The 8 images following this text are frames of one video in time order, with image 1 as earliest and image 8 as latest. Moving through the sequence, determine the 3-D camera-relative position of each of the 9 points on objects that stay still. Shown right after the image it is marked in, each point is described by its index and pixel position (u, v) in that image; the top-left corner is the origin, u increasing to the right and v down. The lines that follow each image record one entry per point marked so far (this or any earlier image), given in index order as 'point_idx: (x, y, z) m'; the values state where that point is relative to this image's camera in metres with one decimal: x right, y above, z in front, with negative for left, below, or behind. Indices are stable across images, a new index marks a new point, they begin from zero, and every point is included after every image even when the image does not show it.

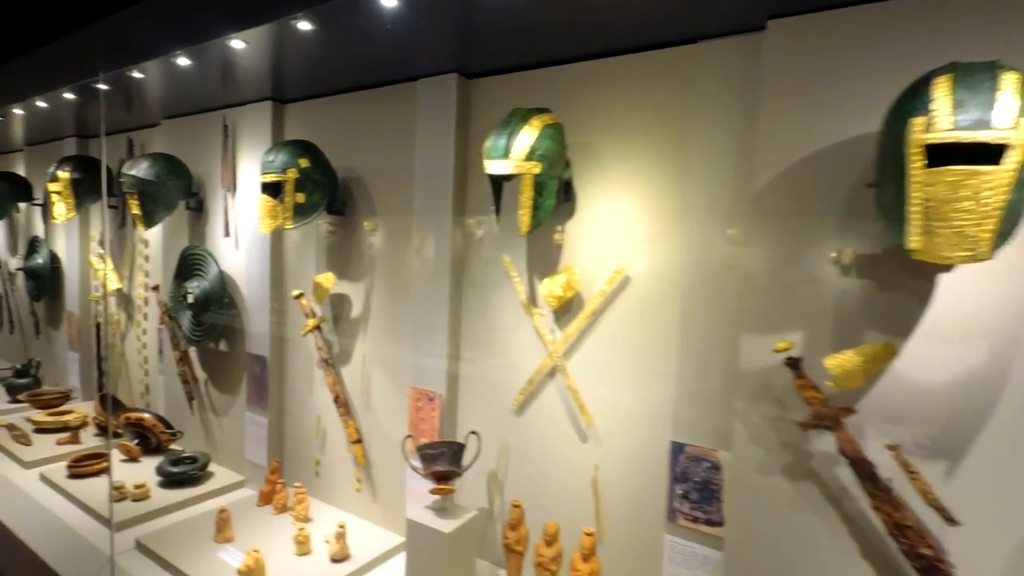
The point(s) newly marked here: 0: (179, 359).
0: (-1.8, -0.4, +2.9) m
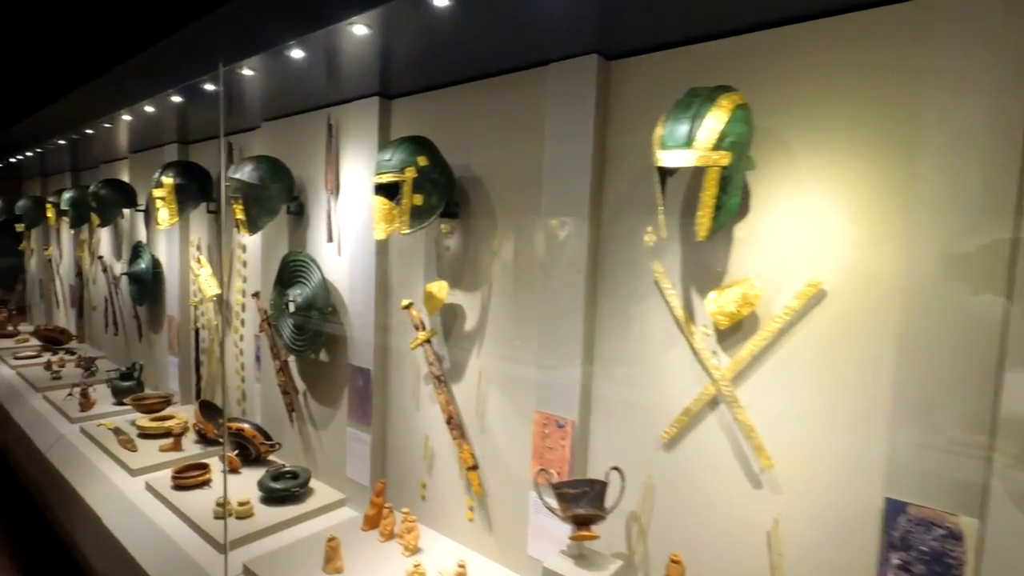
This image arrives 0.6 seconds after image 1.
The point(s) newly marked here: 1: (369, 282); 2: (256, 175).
0: (-1.2, -0.4, +2.8) m
1: (-0.6, 0.0, +2.4) m
2: (-1.2, +0.5, +2.5) m
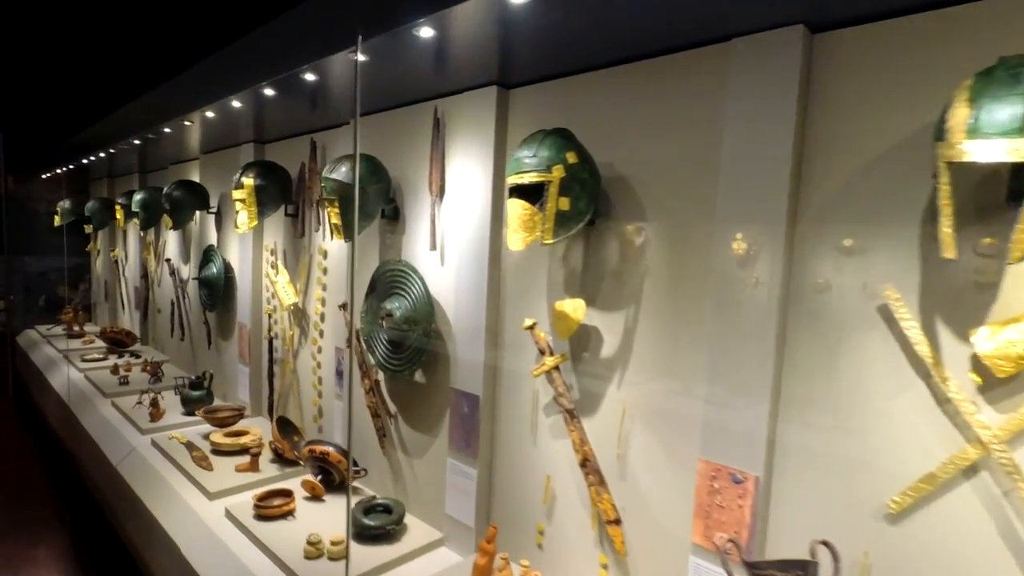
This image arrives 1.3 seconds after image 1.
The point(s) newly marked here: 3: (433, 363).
0: (-0.7, -0.5, +2.5) m
1: (-0.1, 0.0, +2.1) m
2: (-0.7, +0.5, +2.3) m
3: (-0.3, -0.3, +2.3) m
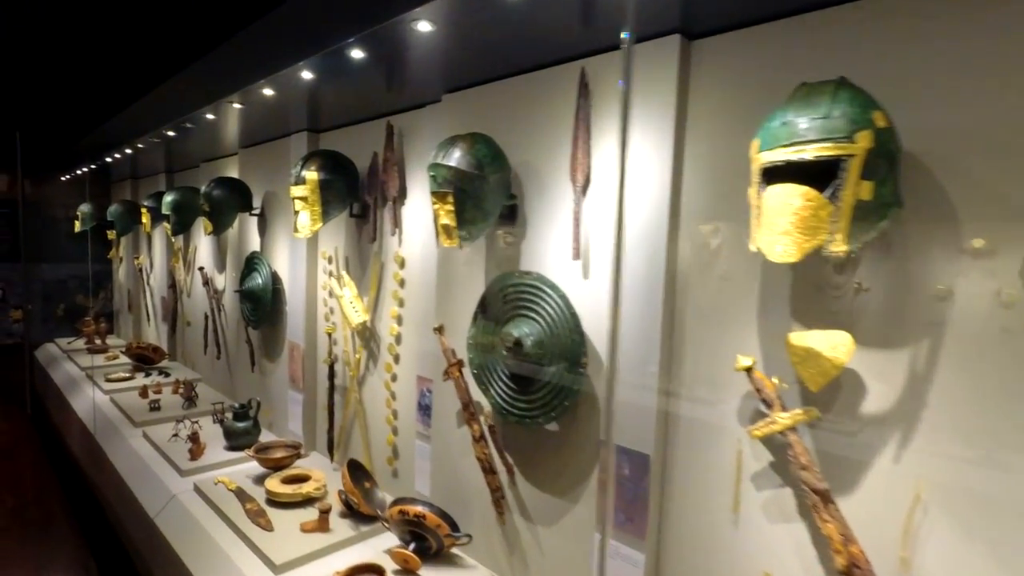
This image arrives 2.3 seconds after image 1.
0: (-0.1, -0.5, +2.0) m
1: (+0.4, -0.1, +1.6) m
2: (-0.1, +0.4, +1.7) m
3: (+0.2, -0.4, +1.8) m
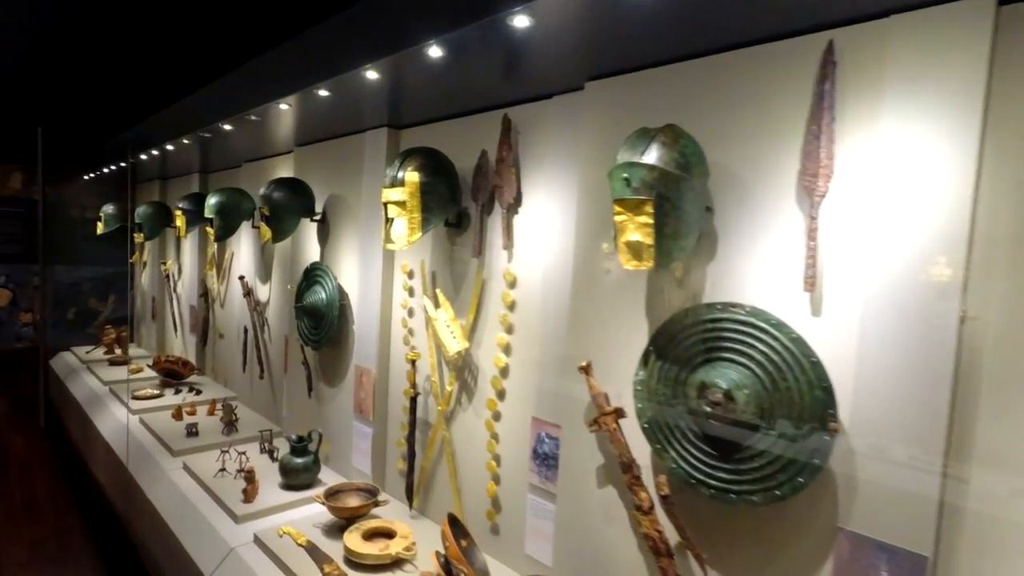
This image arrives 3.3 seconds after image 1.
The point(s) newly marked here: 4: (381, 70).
0: (+0.4, -0.6, +1.6) m
1: (+0.9, -0.2, +1.2) m
2: (+0.4, +0.3, +1.3) m
3: (+0.7, -0.5, +1.4) m
4: (-0.5, +0.8, +1.9) m
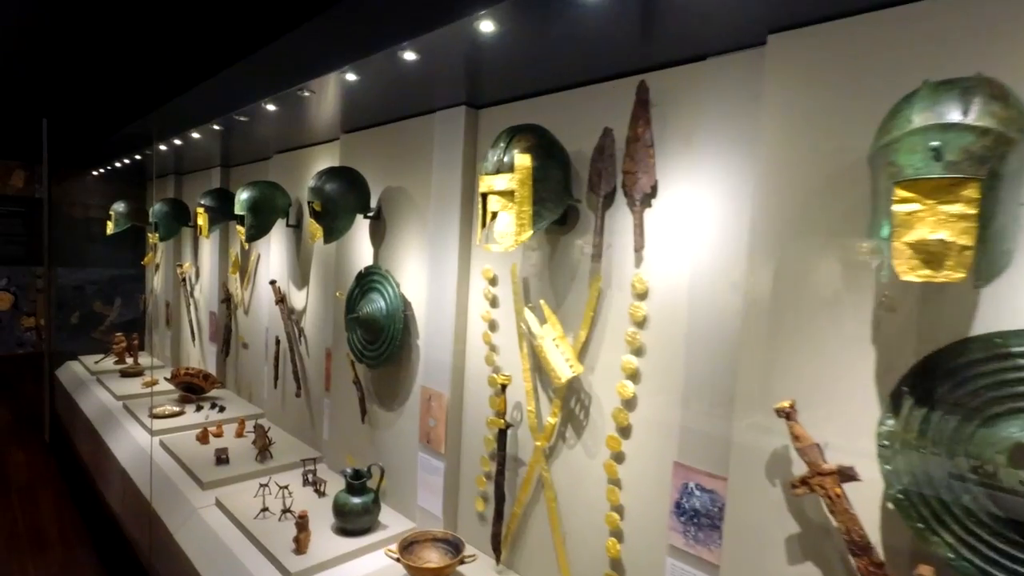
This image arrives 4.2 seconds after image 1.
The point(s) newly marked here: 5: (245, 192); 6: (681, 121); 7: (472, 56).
0: (+0.8, -0.7, +1.2) m
1: (+1.3, -0.2, +0.8) m
2: (+0.8, +0.3, +0.9) m
3: (+1.1, -0.5, +0.9) m
4: (-0.1, +0.7, +1.5) m
5: (-1.6, +0.6, +3.2) m
6: (+0.5, +0.5, +1.6) m
7: (-0.1, +0.8, +1.8) m
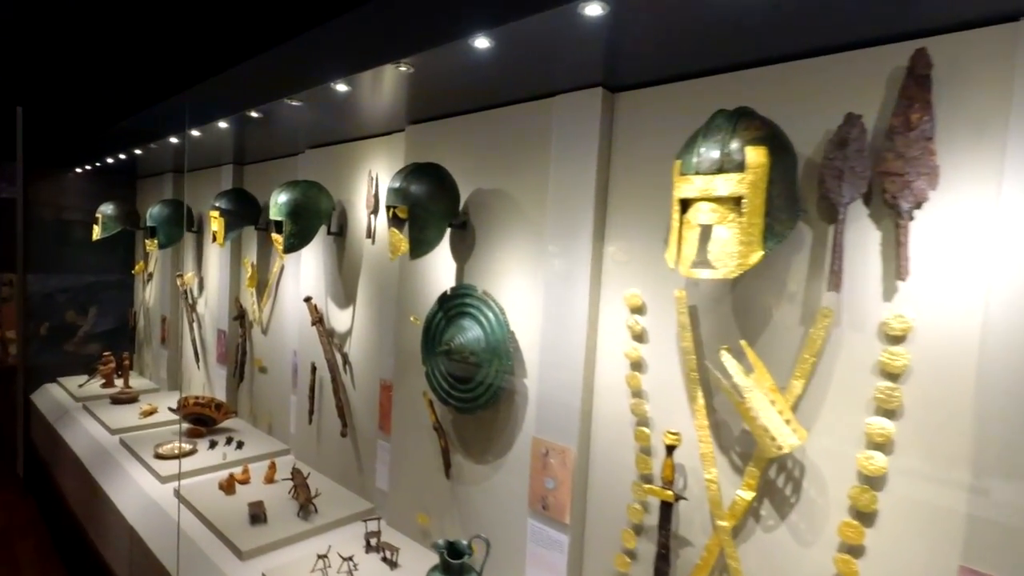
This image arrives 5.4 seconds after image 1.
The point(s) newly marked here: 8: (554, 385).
0: (+1.3, -0.8, +0.7) m
1: (+1.9, -0.3, +0.4) m
2: (+1.4, +0.2, +0.5) m
3: (+1.7, -0.6, +0.5) m
4: (+0.4, +0.7, +1.1) m
5: (-1.1, +0.5, +2.7) m
6: (+1.0, +0.4, +1.2) m
7: (+0.4, +0.7, +1.3) m
8: (+0.1, -0.3, +1.9) m
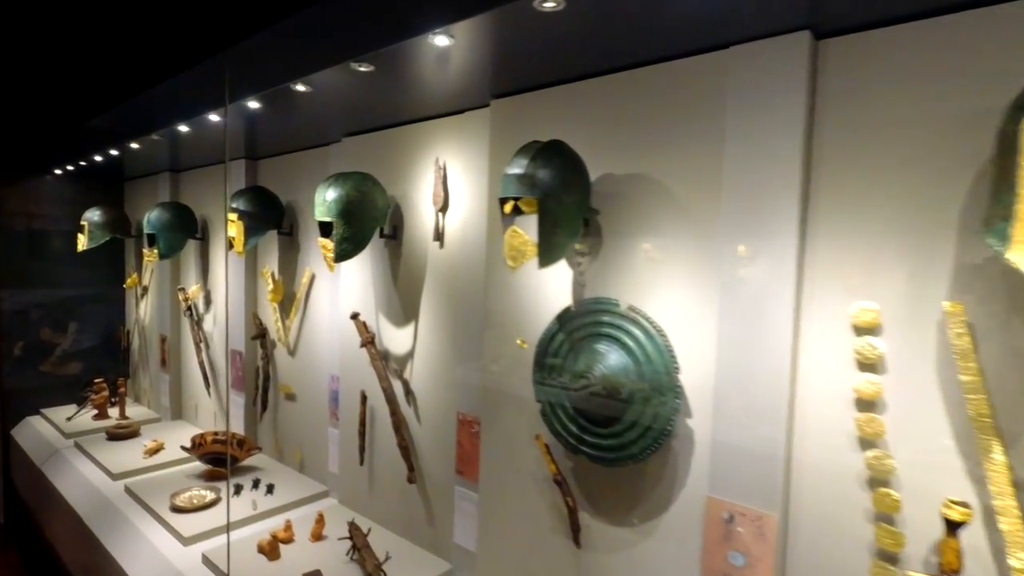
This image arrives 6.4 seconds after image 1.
0: (+1.8, -0.8, +0.3) m
1: (+2.4, -0.3, 0.0) m
2: (+1.8, +0.2, +0.1) m
3: (+2.2, -0.6, +0.1) m
4: (+0.9, +0.6, +0.6) m
5: (-0.7, +0.4, +2.2) m
6: (+1.5, +0.4, +0.8) m
7: (+0.8, +0.6, +0.9) m
8: (+0.6, -0.4, +1.4) m
